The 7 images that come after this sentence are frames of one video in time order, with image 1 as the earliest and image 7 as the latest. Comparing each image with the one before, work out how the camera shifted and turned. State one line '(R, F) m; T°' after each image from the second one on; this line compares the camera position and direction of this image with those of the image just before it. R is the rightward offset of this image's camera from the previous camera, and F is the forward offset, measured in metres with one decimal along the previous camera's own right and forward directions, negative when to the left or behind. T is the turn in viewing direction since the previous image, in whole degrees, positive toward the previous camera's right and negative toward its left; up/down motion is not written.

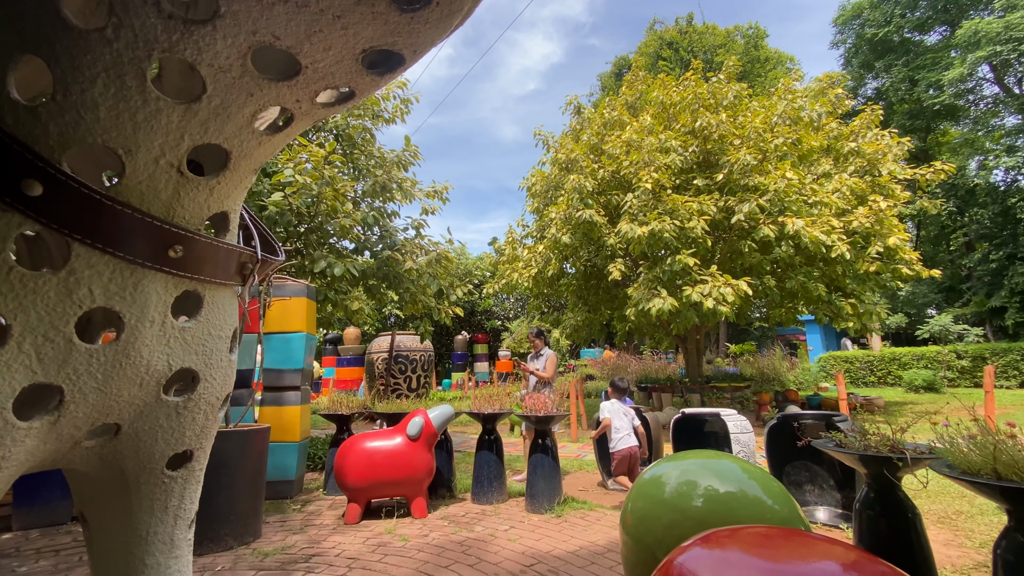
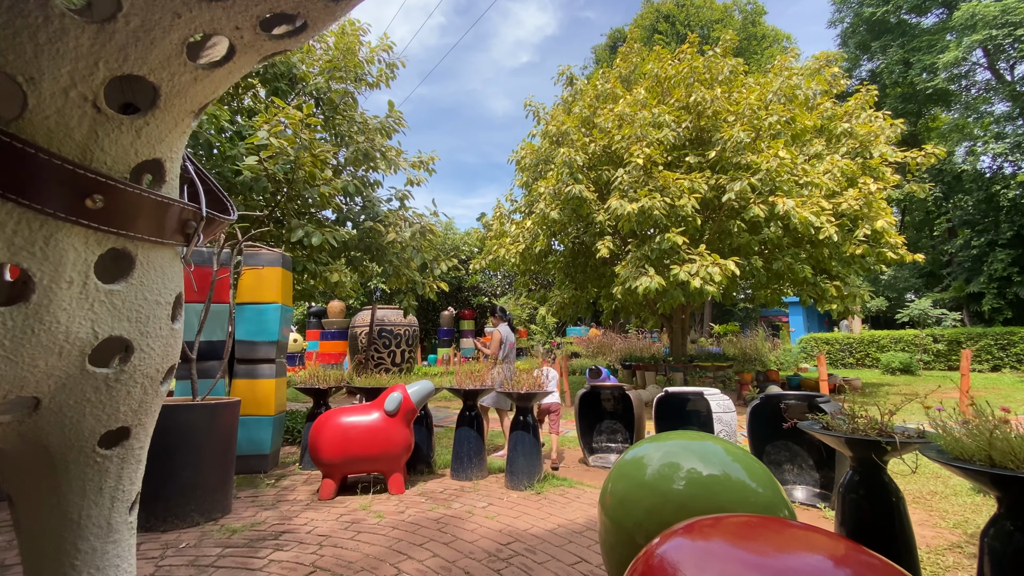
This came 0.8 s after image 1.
(0.0, +0.1) m; +1°
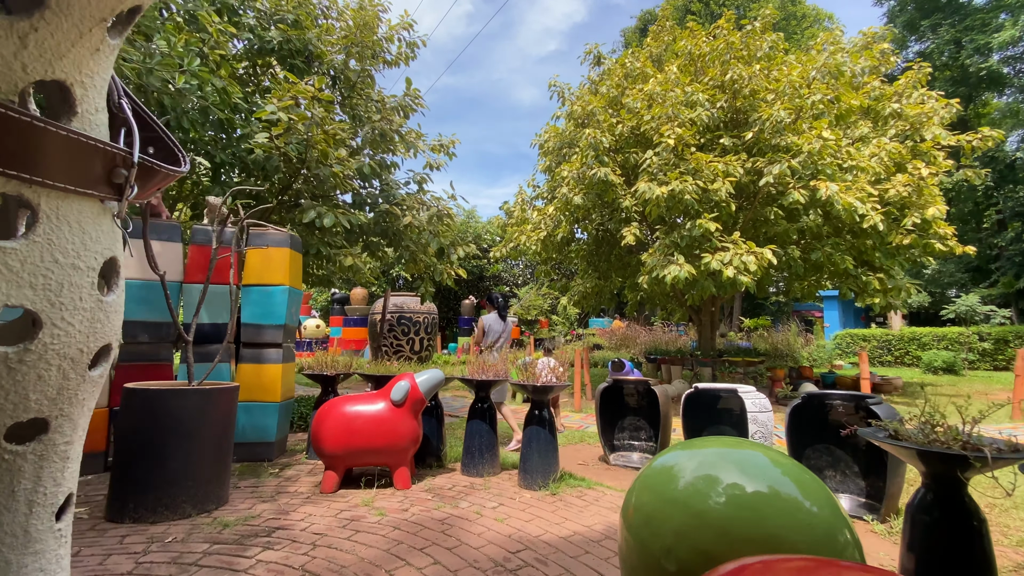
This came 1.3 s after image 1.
(0.0, +0.3) m; -3°
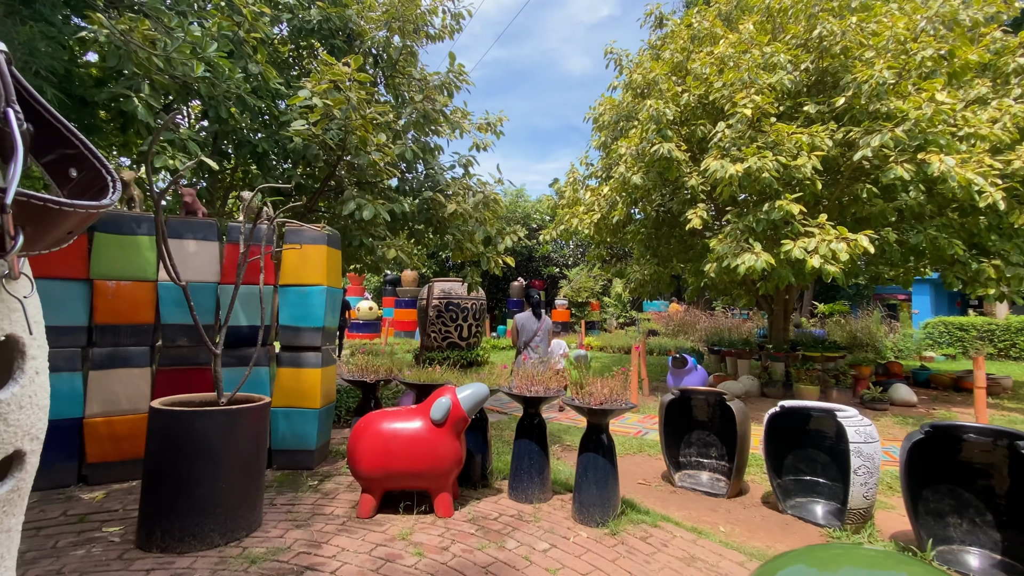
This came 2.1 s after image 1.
(0.0, +0.4) m; -6°
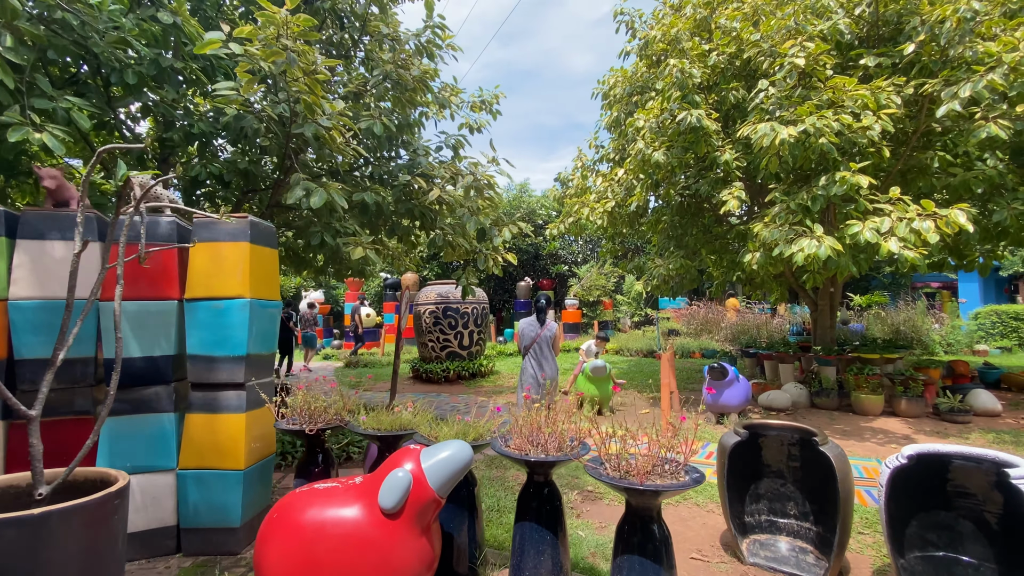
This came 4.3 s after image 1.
(+0.1, +1.1) m; -1°
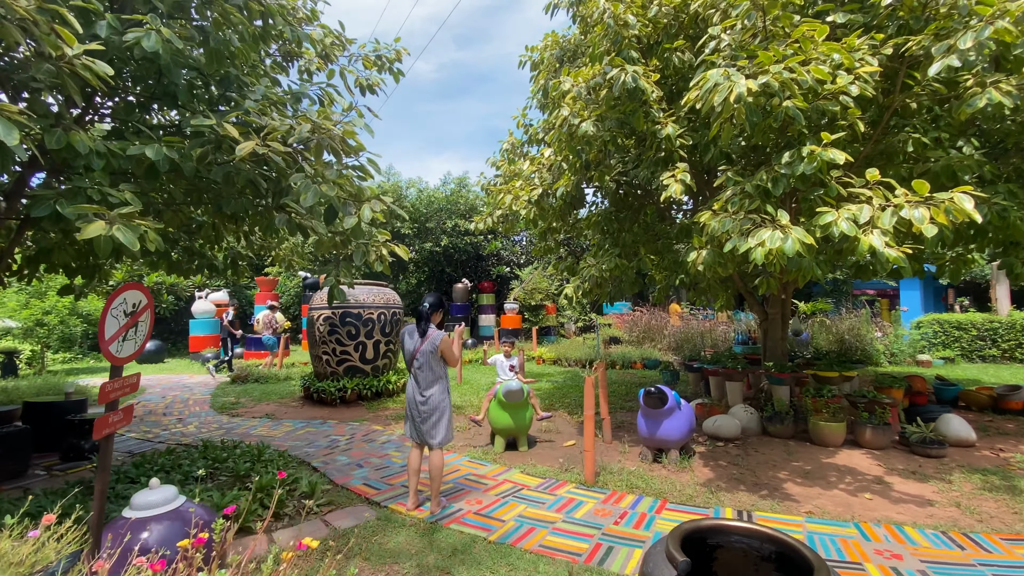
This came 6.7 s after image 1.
(+0.7, +1.3) m; +6°
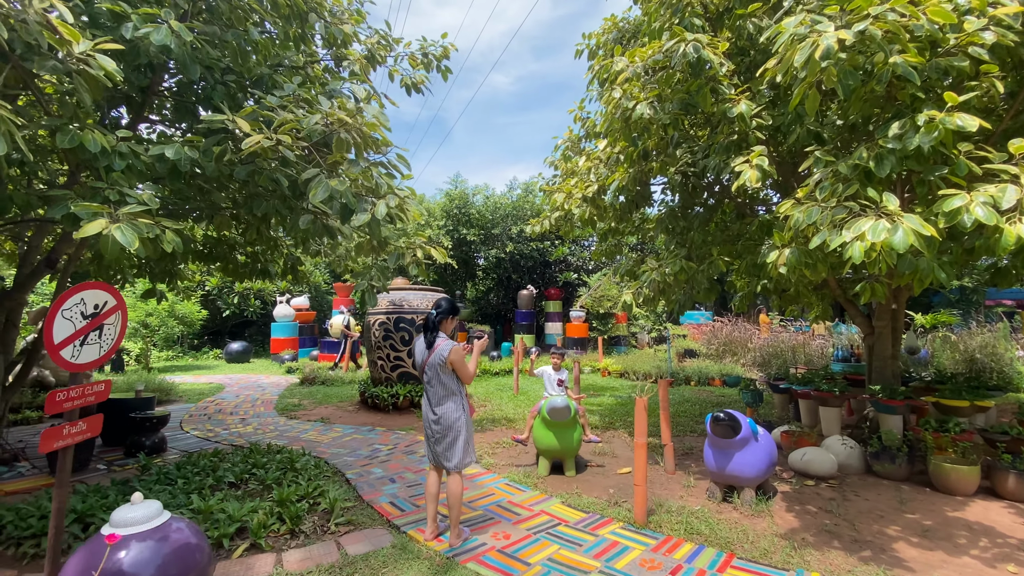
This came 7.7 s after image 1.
(+0.3, +0.5) m; -9°
